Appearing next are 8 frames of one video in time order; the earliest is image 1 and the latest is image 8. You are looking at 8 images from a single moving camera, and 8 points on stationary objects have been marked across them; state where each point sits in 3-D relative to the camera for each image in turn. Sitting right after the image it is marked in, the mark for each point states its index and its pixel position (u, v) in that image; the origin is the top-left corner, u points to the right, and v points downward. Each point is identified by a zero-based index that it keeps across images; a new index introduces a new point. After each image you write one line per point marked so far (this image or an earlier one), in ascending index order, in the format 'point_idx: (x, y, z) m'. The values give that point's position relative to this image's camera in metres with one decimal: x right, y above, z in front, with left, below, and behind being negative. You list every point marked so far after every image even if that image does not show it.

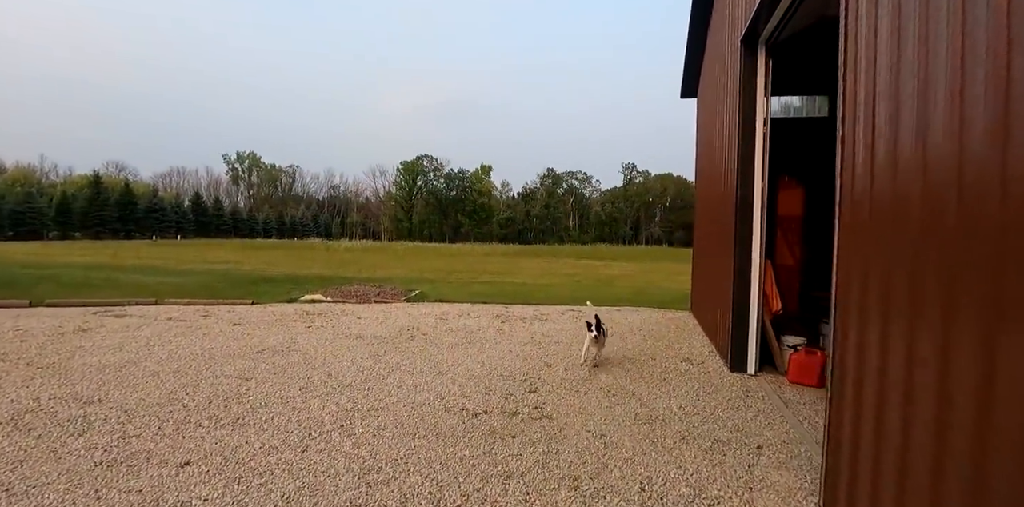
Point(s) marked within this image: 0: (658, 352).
0: (+1.6, -1.1, +5.7) m
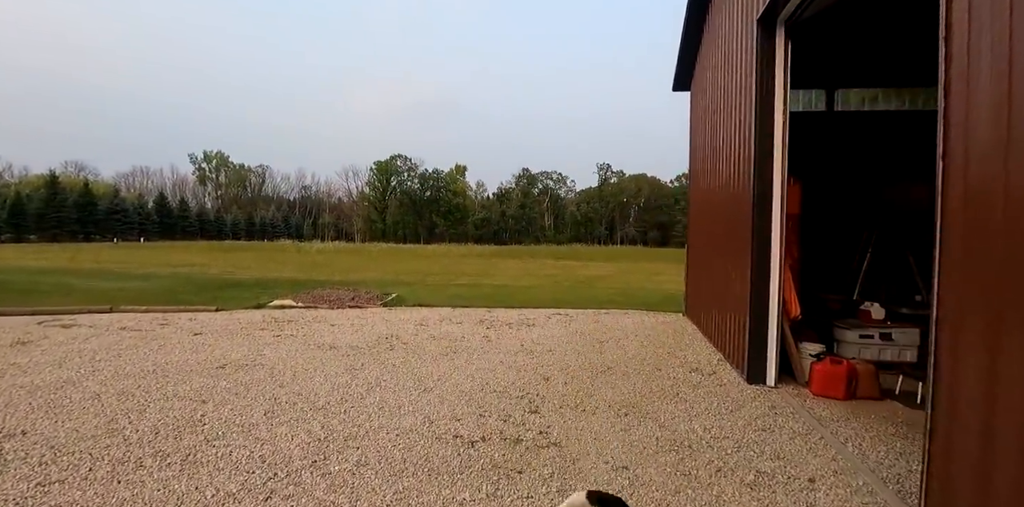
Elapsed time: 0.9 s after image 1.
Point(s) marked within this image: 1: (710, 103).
0: (+1.5, -1.1, +5.3) m
1: (+2.6, +2.0, +7.1) m
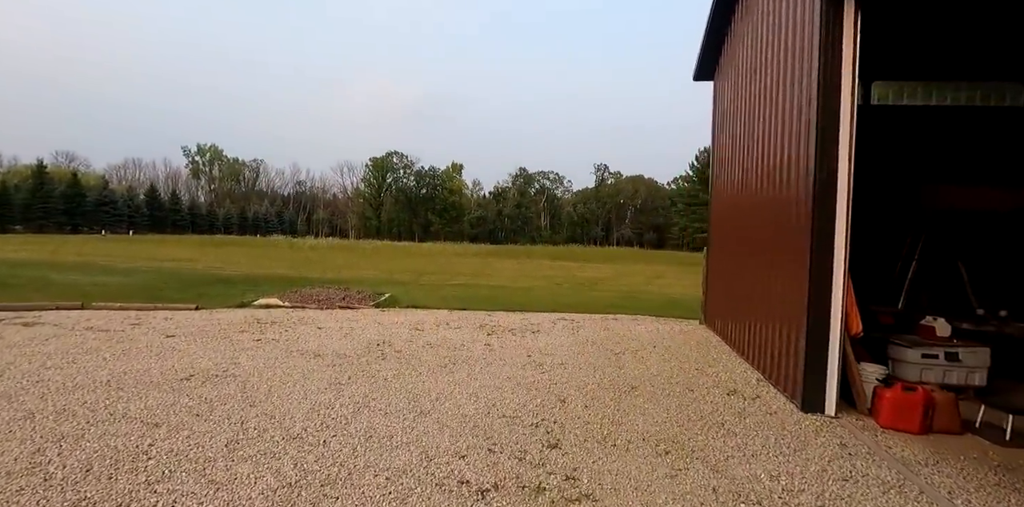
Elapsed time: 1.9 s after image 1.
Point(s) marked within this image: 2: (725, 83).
0: (+1.6, -1.1, +4.6) m
1: (+2.7, +1.9, +6.4) m
2: (+2.9, +2.2, +7.2) m
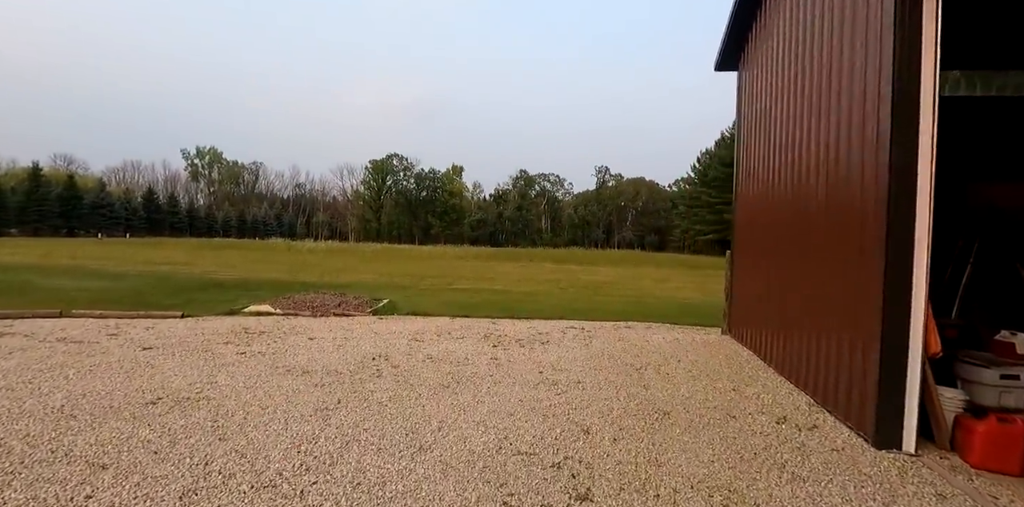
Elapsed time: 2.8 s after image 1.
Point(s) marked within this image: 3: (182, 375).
0: (+1.7, -1.1, +4.0) m
1: (+2.8, +1.9, +5.9) m
2: (+3.0, +2.1, +6.6) m
3: (-3.2, -1.2, +5.1) m
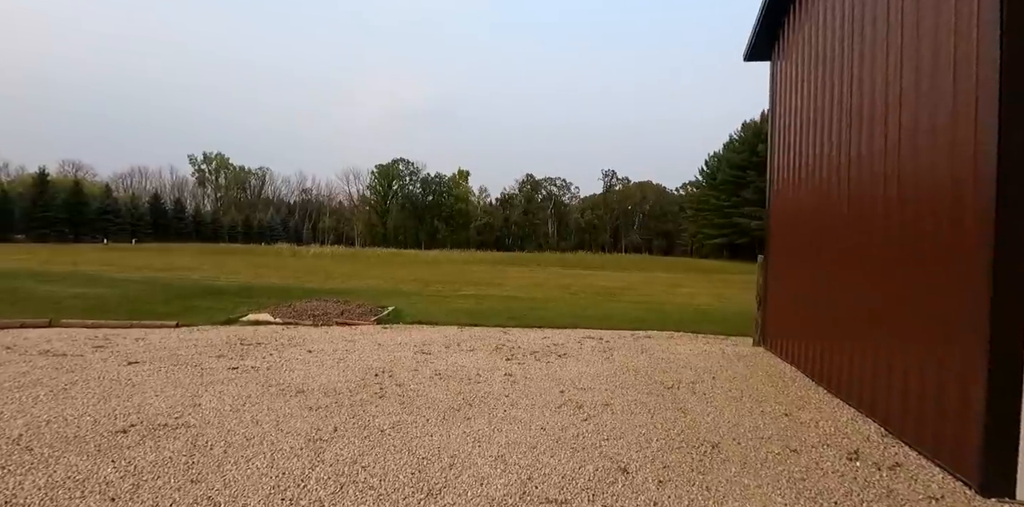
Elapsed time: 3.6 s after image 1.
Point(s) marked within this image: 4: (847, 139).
0: (+1.8, -1.2, +3.5) m
1: (+3.0, +1.8, +5.3) m
2: (+3.1, +2.1, +6.1) m
3: (-3.0, -1.2, +4.6) m
4: (+2.8, +0.9, +4.4) m
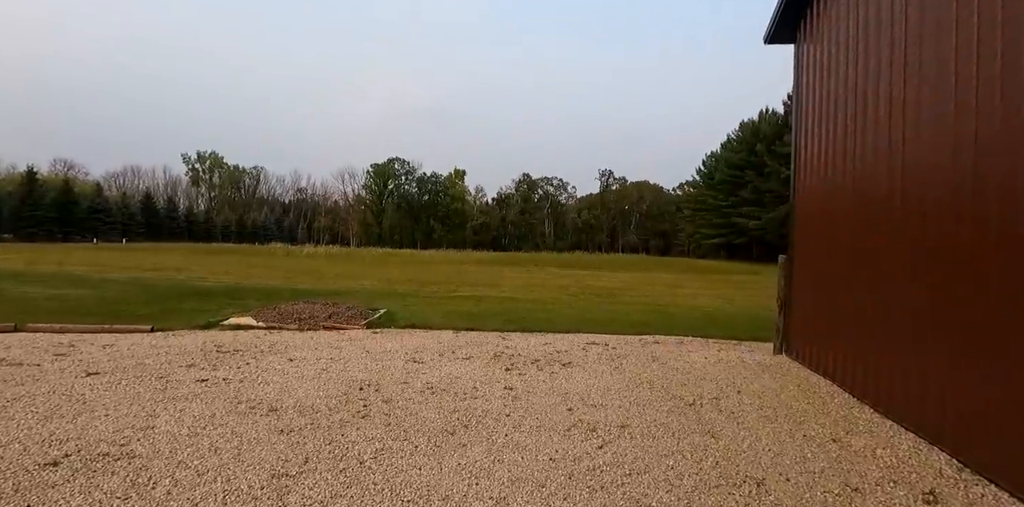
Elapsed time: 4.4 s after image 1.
0: (+1.8, -1.2, +2.9) m
1: (+3.0, +1.8, +4.8) m
2: (+3.1, +2.1, +5.5) m
3: (-3.0, -1.2, +4.1) m
4: (+2.8, +0.9, +3.9) m
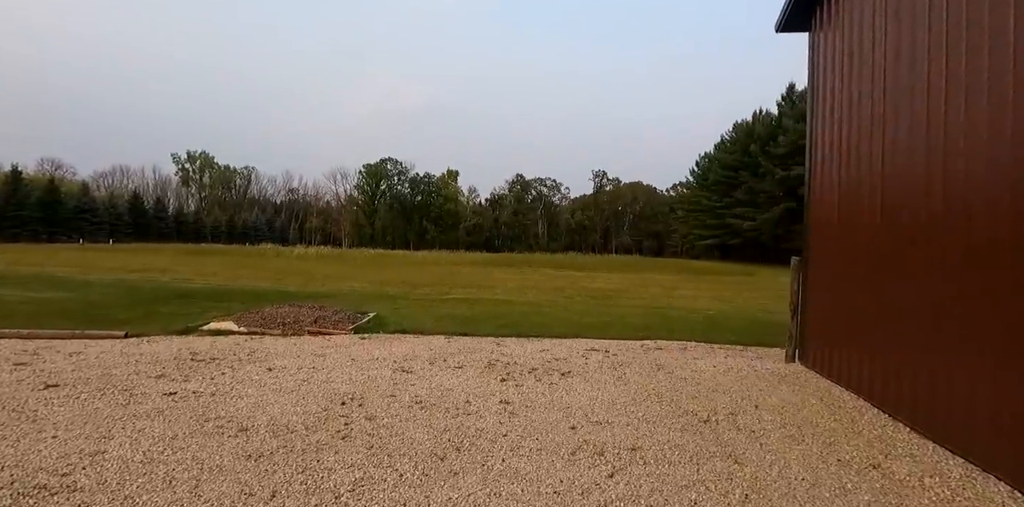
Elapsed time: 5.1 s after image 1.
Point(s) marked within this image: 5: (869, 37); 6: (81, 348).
0: (+1.8, -1.2, +2.6) m
1: (+3.0, +1.8, +4.4) m
2: (+3.1, +2.1, +5.2) m
3: (-3.0, -1.2, +3.6) m
4: (+2.8, +0.9, +3.5) m
5: (+2.9, +1.7, +4.4) m
6: (-5.6, -1.2, +7.0) m
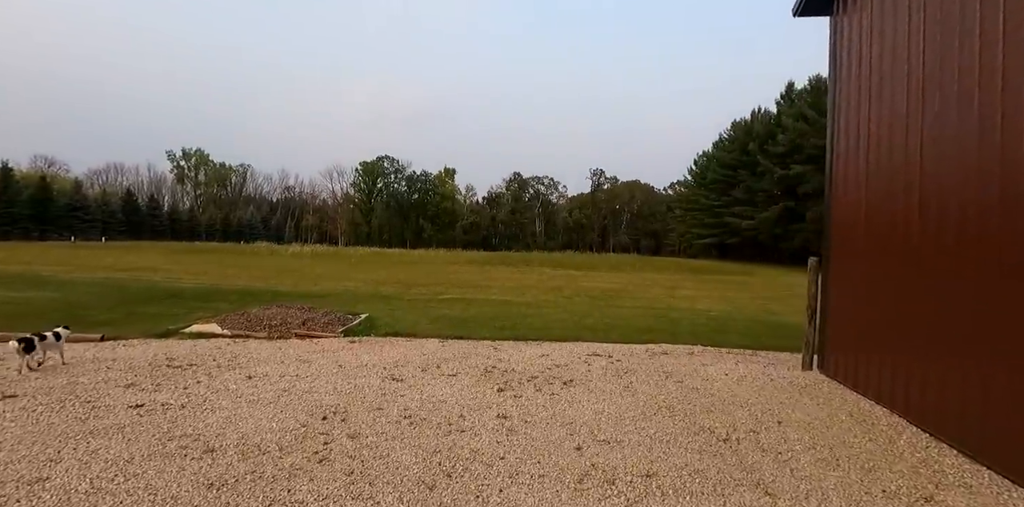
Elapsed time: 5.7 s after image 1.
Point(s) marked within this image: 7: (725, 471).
0: (+1.8, -1.2, +2.2) m
1: (+3.0, +1.8, +4.0) m
2: (+3.1, +2.1, +4.8) m
3: (-3.0, -1.2, +3.2) m
4: (+2.8, +0.9, +3.1) m
5: (+2.9, +1.7, +4.0) m
6: (-5.7, -1.2, +6.5) m
7: (+1.2, -1.2, +3.0) m
